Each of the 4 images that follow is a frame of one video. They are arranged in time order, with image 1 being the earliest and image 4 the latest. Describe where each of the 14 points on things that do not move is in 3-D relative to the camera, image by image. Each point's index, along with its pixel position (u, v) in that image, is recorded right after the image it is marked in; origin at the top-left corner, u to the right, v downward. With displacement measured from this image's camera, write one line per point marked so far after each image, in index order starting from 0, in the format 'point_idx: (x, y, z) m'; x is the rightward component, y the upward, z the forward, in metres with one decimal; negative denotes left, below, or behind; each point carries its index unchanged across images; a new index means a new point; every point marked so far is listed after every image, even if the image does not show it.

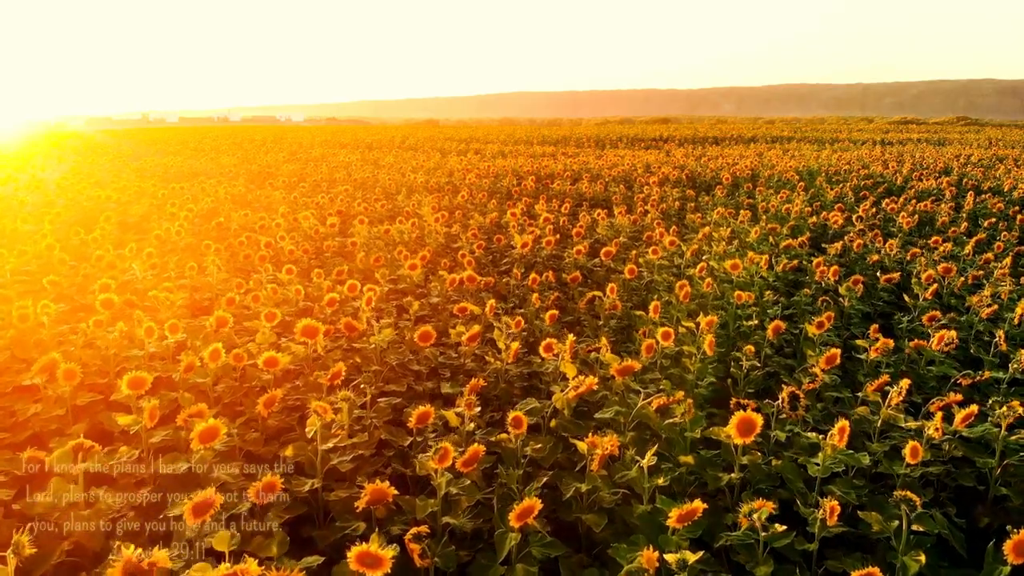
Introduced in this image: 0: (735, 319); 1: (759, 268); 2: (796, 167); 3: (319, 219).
0: (+2.2, -0.3, +5.7) m
1: (+2.8, +0.2, +6.7) m
2: (+8.9, +3.8, +18.5) m
3: (-3.3, +1.2, +10.2) m
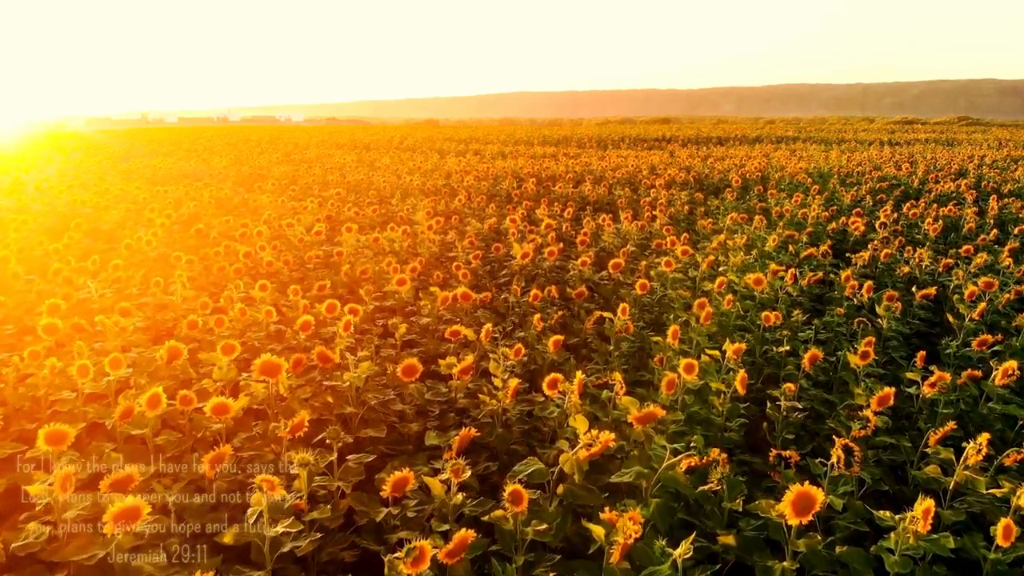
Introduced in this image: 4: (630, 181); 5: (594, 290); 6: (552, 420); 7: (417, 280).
0: (+2.1, -0.5, +5.0) m
1: (+2.8, 0.0, +6.0) m
2: (+8.9, +3.6, +17.8) m
3: (-3.3, +1.0, +9.6) m
4: (+3.0, +2.8, +15.2) m
5: (+0.9, 0.0, +6.7) m
6: (+0.3, -0.8, +3.7) m
7: (-1.1, +0.1, +6.7) m
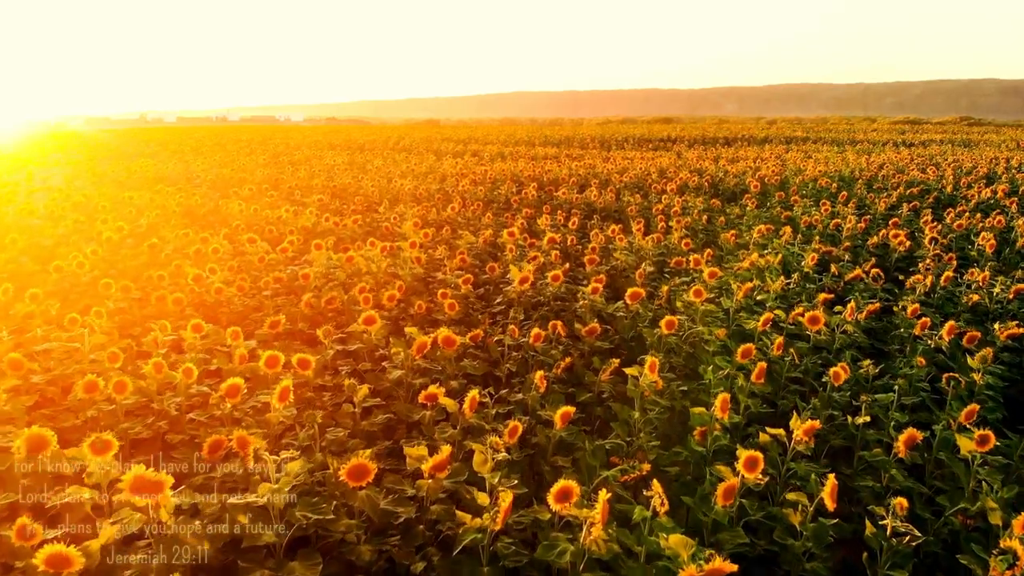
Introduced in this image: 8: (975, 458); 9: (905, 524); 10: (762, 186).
0: (+2.1, -0.8, +3.9) m
1: (+2.7, -0.3, +4.9) m
2: (+8.9, +3.3, +16.7) m
3: (-3.4, +0.7, +8.4) m
4: (+3.0, +2.4, +14.0) m
5: (+0.9, -0.3, +5.6) m
6: (+0.2, -1.2, +2.5) m
7: (-1.1, -0.2, +5.6) m
8: (+2.6, -0.9, +3.3) m
9: (+1.8, -1.1, +2.7) m
10: (+6.0, +2.4, +14.1) m
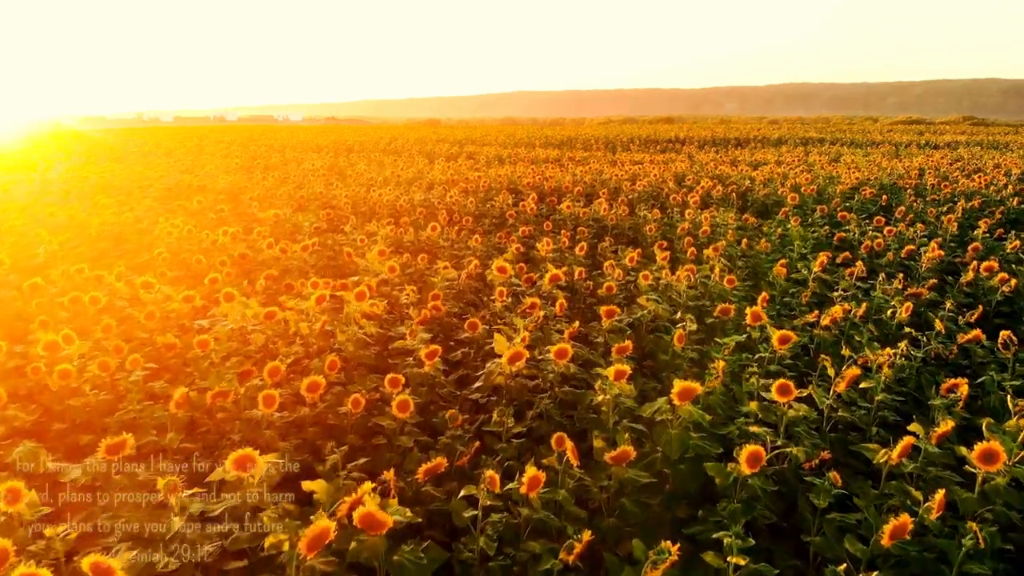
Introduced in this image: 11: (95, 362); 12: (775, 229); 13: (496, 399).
0: (+2.0, -1.4, +2.0) m
1: (+2.6, -0.8, +2.9) m
2: (+8.8, +2.7, +14.7) m
3: (-3.5, +0.1, +6.5) m
4: (+2.9, +1.9, +12.1) m
5: (+0.8, -0.9, +3.7) m
6: (+0.1, -1.7, +0.6) m
7: (-1.2, -0.8, +3.7) m
8: (+2.5, -1.5, +1.4) m
9: (+1.7, -1.6, +0.7) m
10: (+5.9, +1.9, +12.1) m
11: (-3.0, -0.5, +4.1) m
12: (+4.1, +0.9, +9.1) m
13: (-0.1, -0.8, +4.1) m
